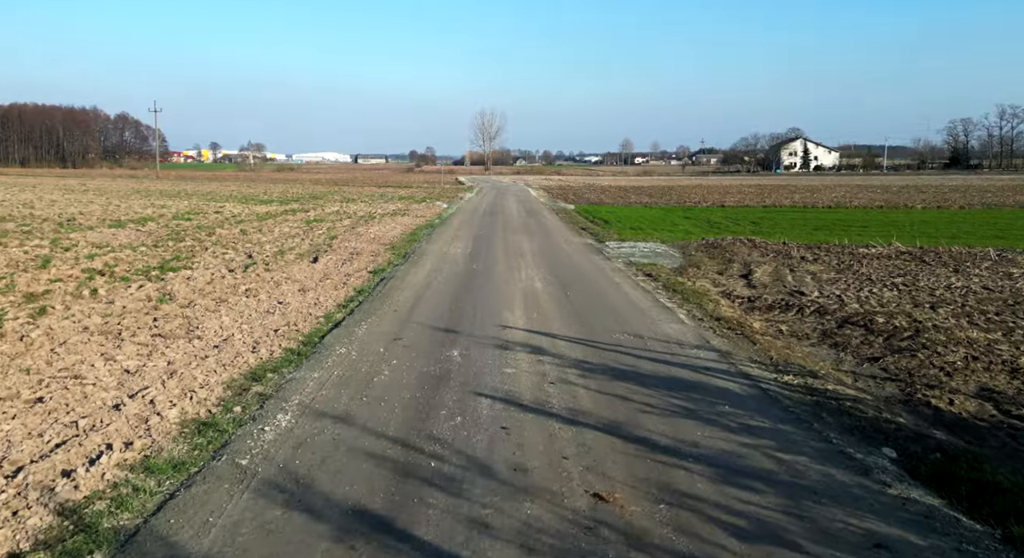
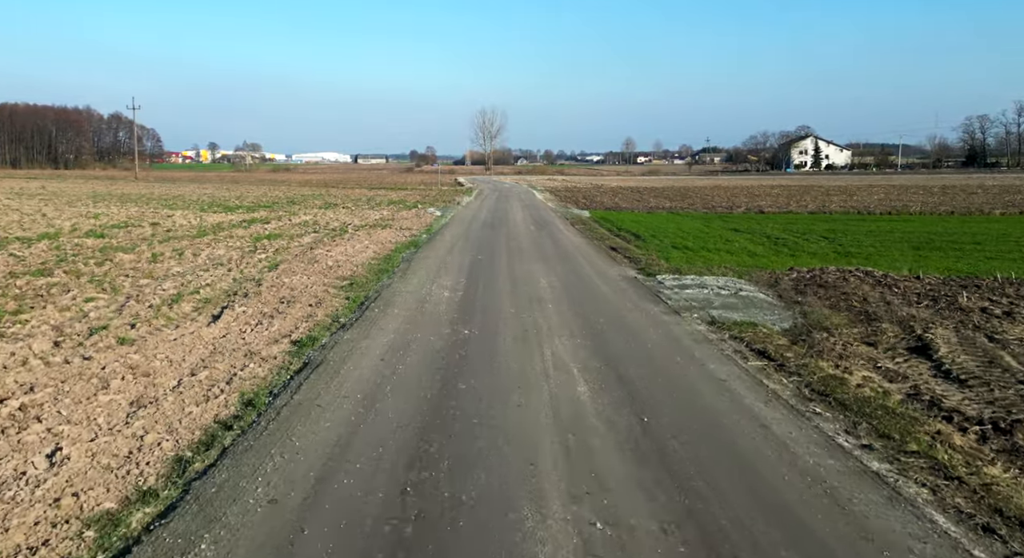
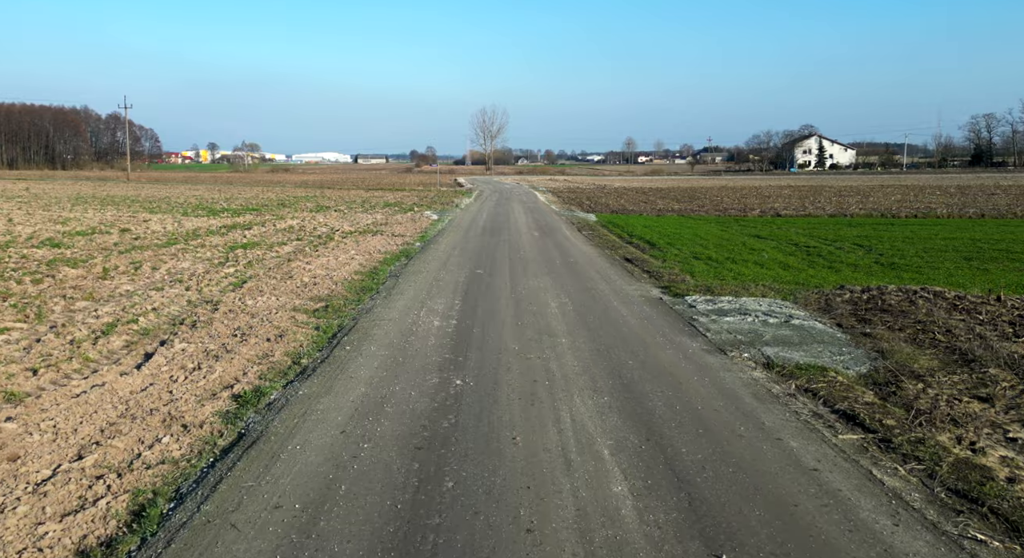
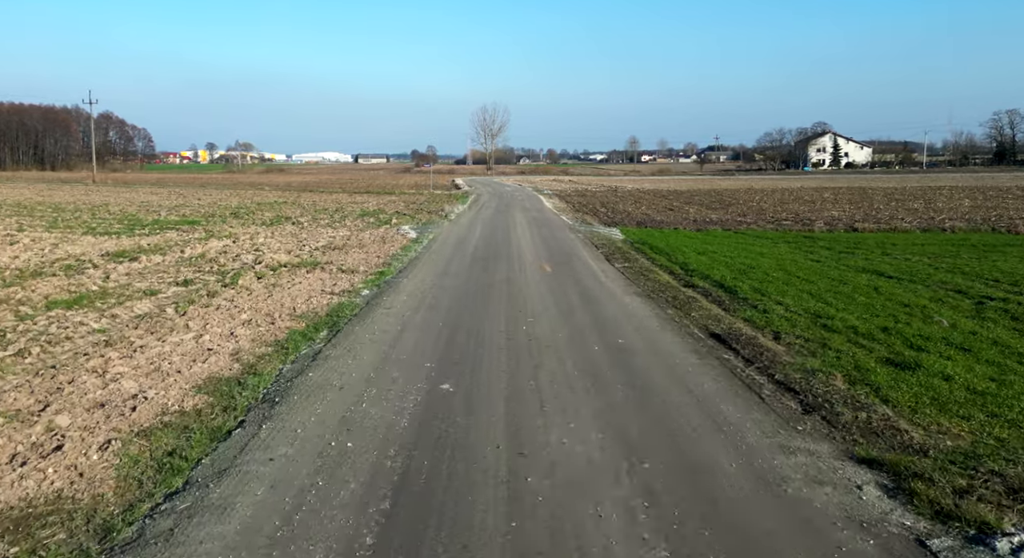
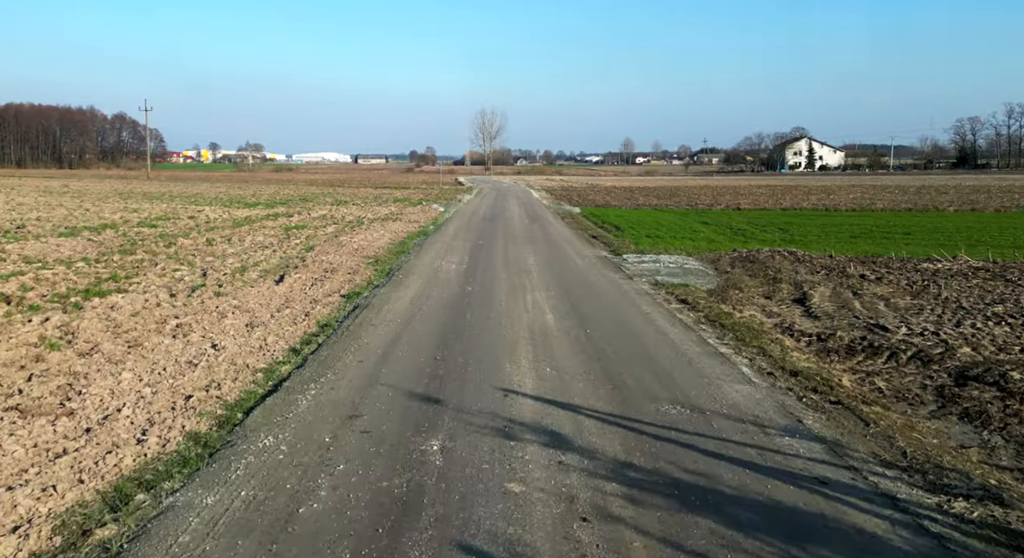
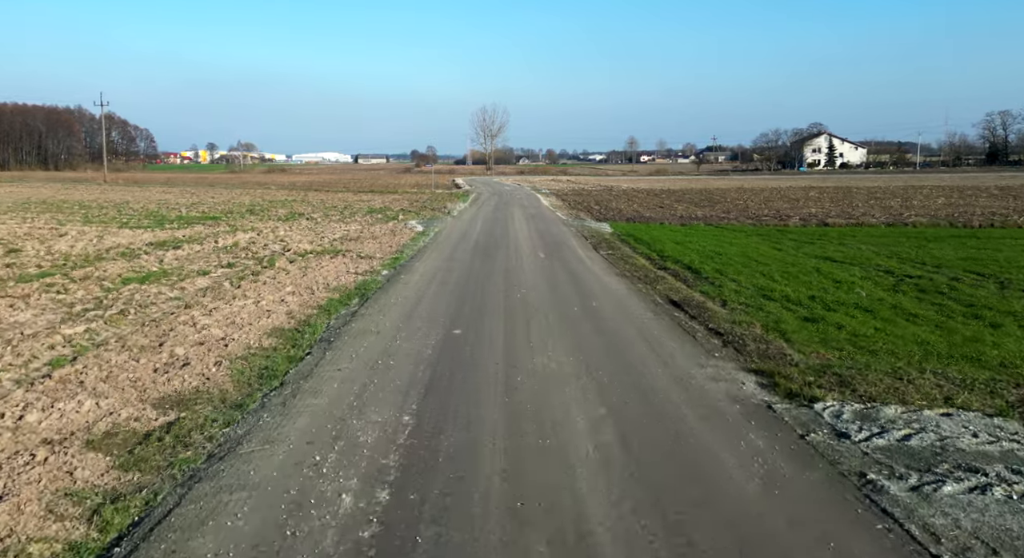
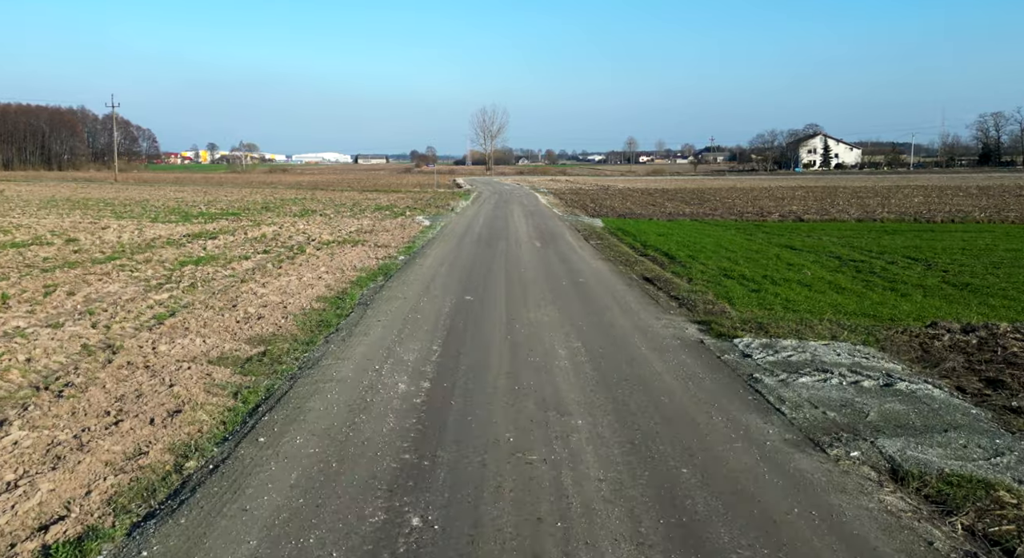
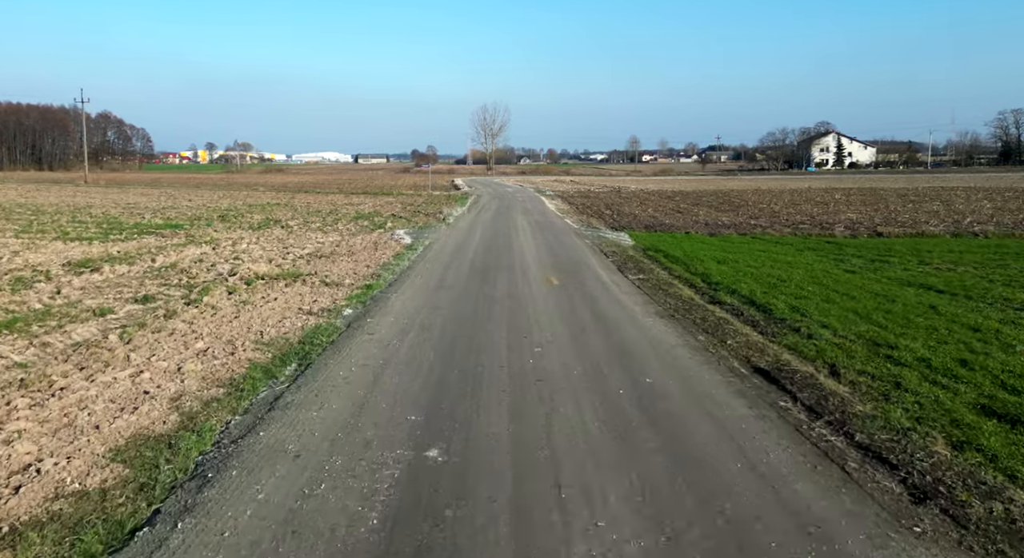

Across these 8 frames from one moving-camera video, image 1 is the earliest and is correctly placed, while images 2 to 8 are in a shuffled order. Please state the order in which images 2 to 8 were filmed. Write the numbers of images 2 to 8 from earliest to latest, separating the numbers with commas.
5, 2, 3, 7, 6, 4, 8
